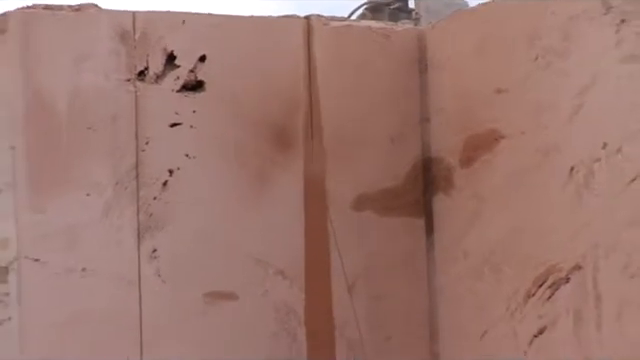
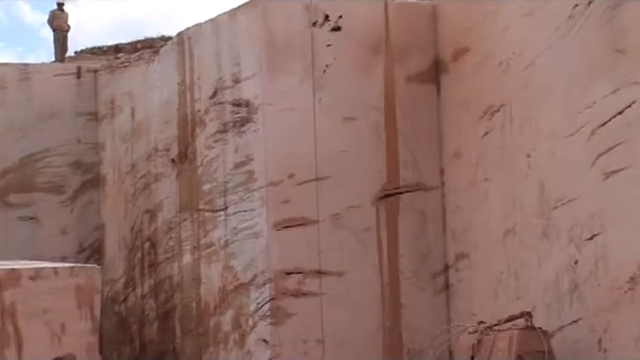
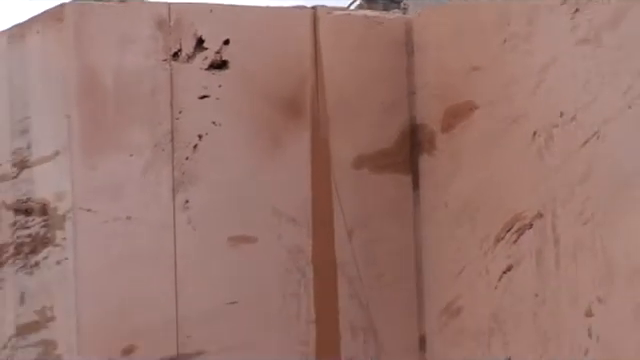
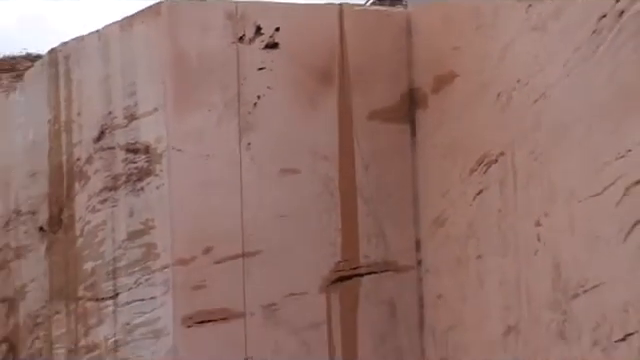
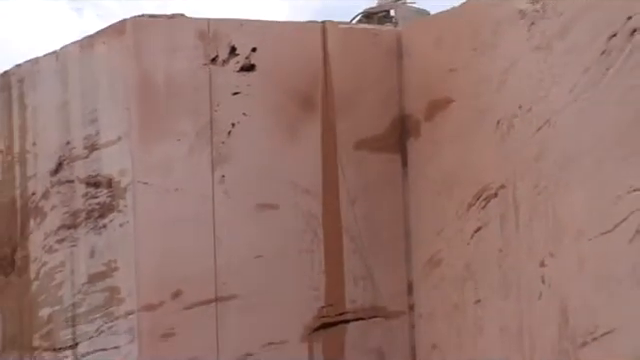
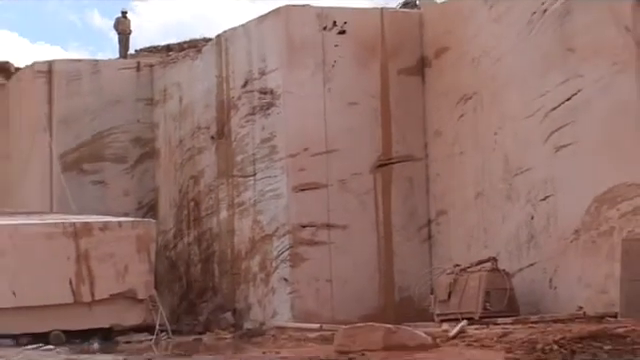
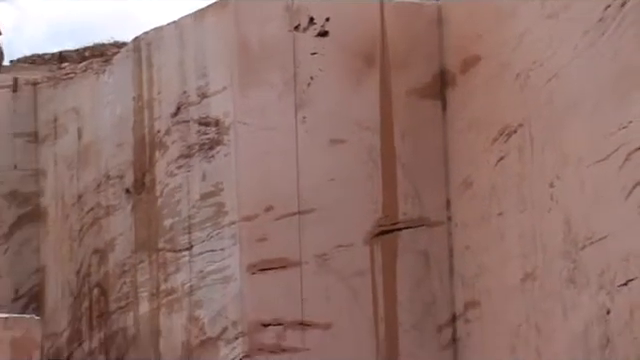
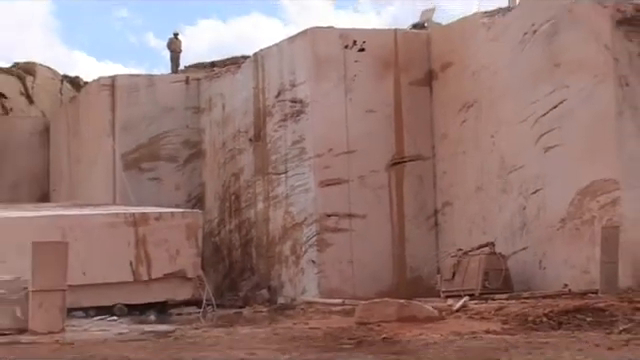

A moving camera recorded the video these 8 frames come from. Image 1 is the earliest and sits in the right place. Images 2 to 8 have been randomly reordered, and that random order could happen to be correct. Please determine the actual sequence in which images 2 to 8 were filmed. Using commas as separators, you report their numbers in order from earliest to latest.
3, 5, 4, 7, 2, 6, 8
